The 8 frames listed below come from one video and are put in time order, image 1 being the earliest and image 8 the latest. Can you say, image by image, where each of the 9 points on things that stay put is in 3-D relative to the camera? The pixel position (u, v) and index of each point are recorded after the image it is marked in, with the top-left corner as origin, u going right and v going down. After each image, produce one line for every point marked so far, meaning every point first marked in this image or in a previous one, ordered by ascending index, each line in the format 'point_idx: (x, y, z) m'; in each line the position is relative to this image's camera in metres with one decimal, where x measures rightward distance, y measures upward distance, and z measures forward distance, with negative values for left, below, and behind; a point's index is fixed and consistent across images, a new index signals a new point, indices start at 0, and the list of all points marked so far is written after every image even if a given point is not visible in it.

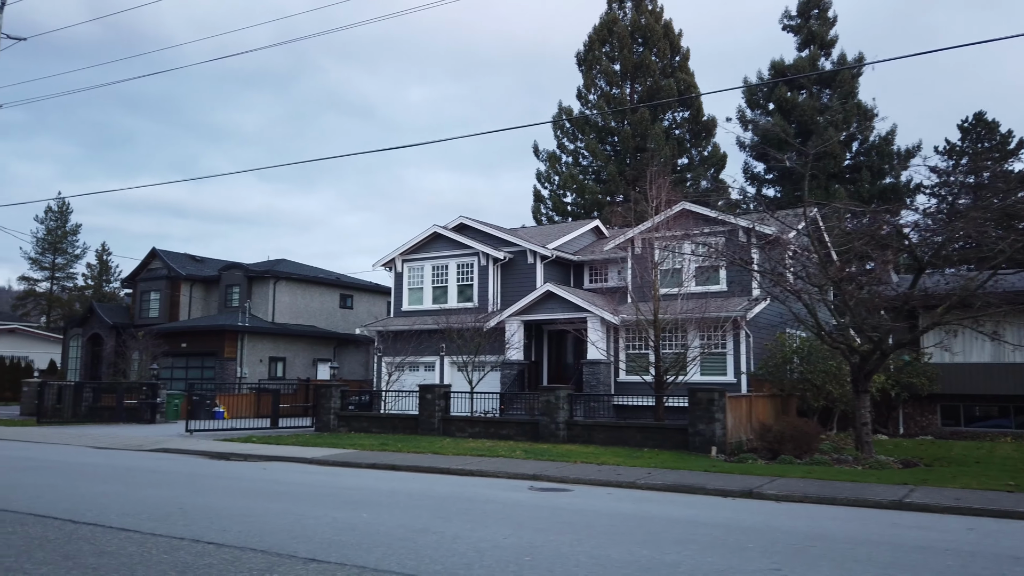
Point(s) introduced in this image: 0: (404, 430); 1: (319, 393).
0: (-2.4, -3.2, +18.3) m
1: (-4.7, -2.6, +19.8) m
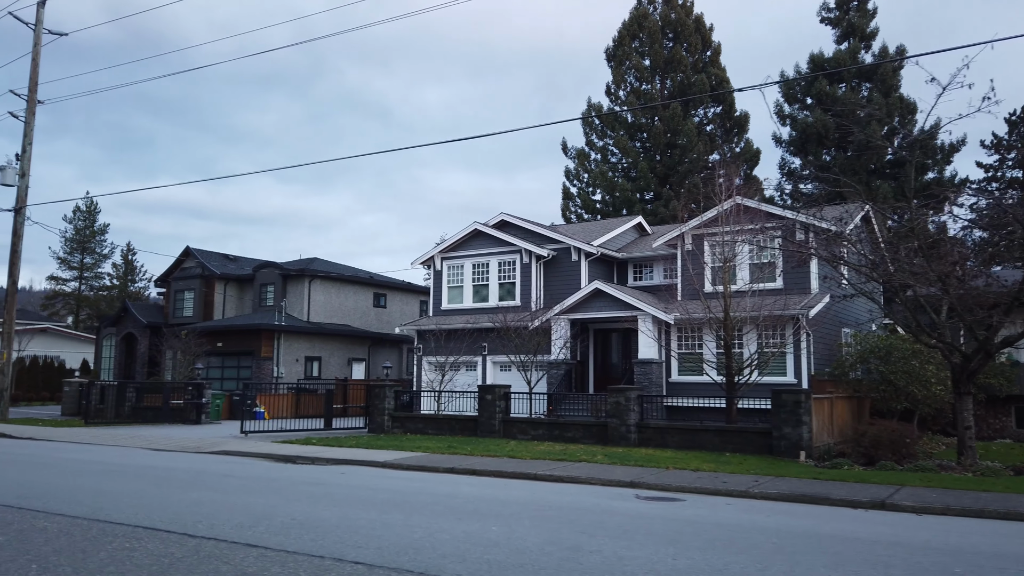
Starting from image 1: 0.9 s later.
0: (-1.1, -3.2, +17.8) m
1: (-3.4, -2.5, +19.4) m
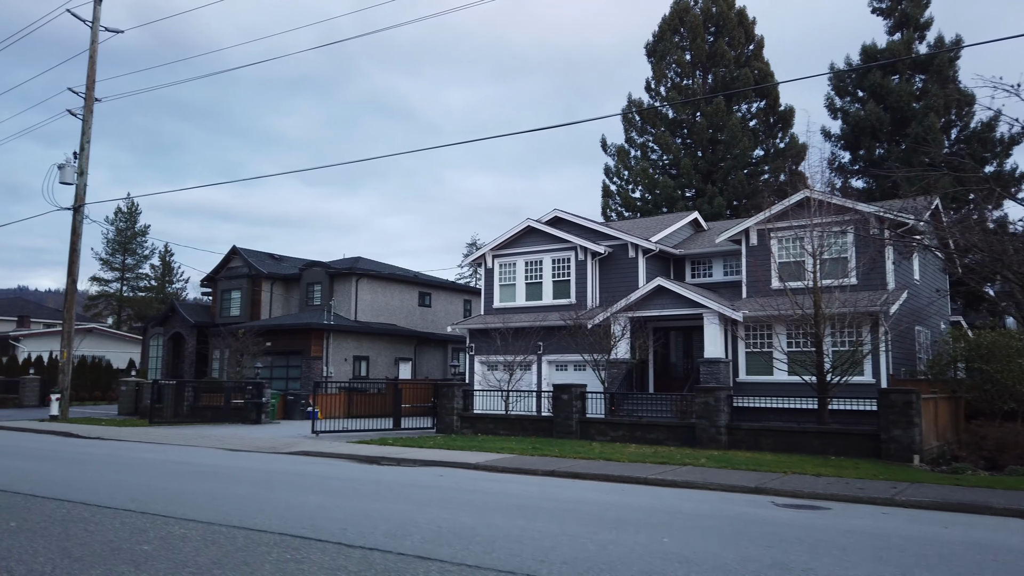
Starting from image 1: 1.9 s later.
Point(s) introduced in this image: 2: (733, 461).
0: (+0.5, -3.1, +17.3) m
1: (-1.7, -2.5, +18.9) m
2: (+3.3, -2.5, +11.9) m
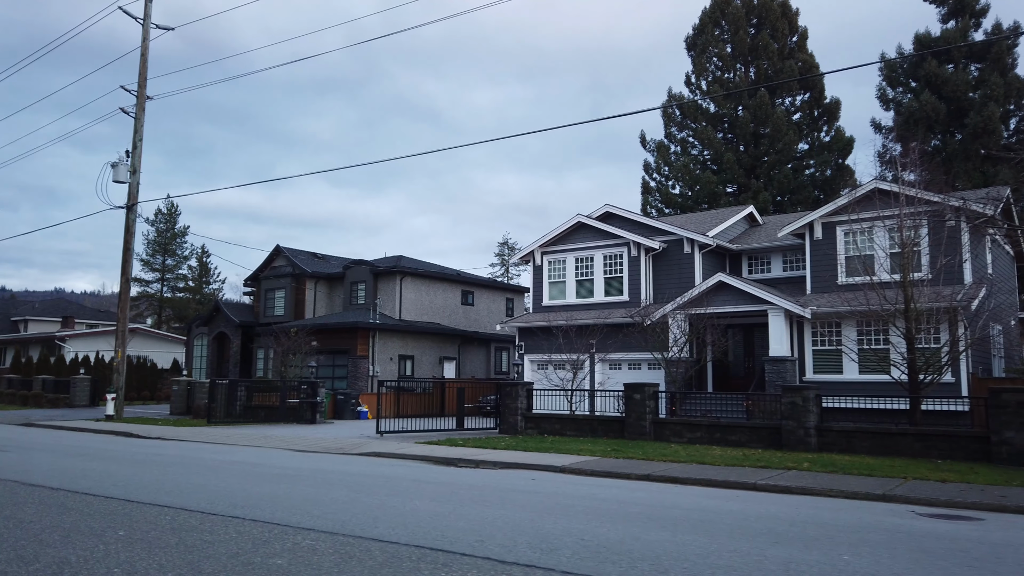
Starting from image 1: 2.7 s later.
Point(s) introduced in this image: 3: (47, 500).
0: (+2.0, -3.0, +16.8) m
1: (-0.2, -2.4, +18.4) m
2: (+4.5, -2.4, +11.2) m
3: (-4.2, -1.9, +7.4) m
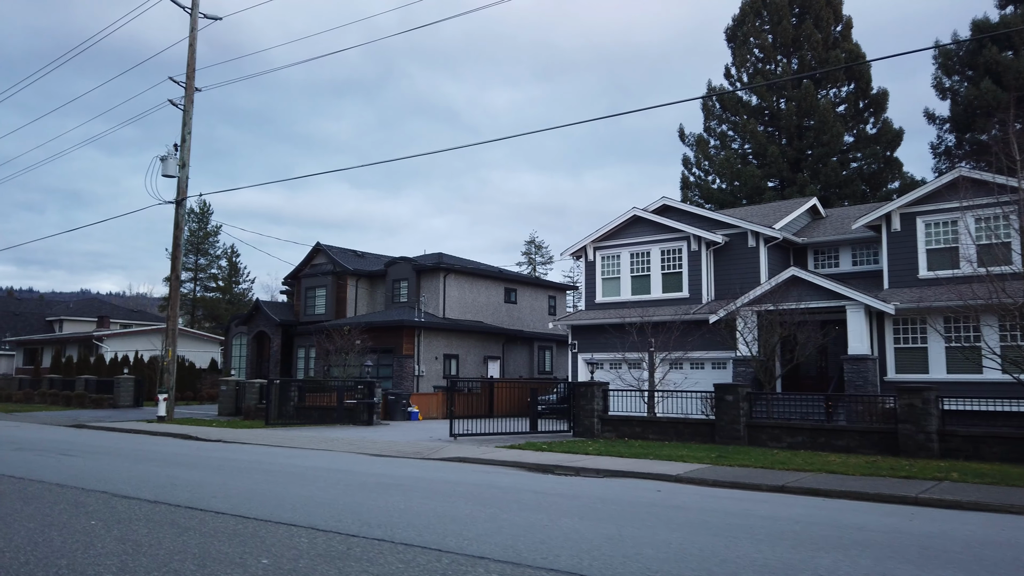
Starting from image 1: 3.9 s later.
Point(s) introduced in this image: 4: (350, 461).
0: (+3.5, -2.9, +15.8) m
1: (+1.4, -2.3, +17.5) m
2: (+5.9, -2.3, +10.2) m
3: (-2.9, -1.9, +6.6) m
4: (-2.5, -2.7, +12.6) m
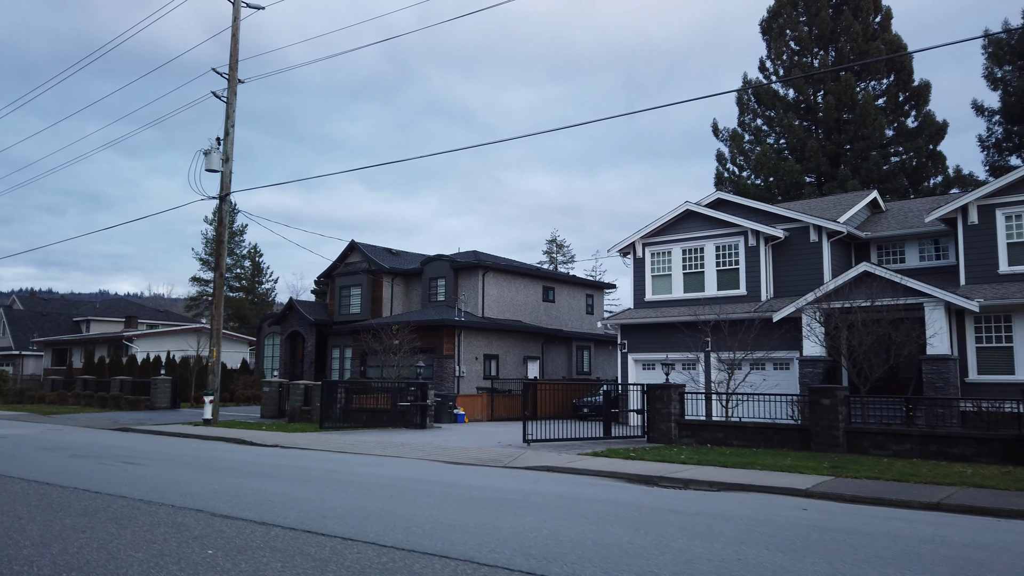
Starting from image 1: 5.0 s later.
0: (+5.0, -2.8, +14.8) m
1: (+2.9, -2.2, +16.5) m
2: (+7.3, -2.2, +9.1) m
3: (-1.6, -1.8, +5.7) m
4: (-1.1, -2.6, +11.7) m
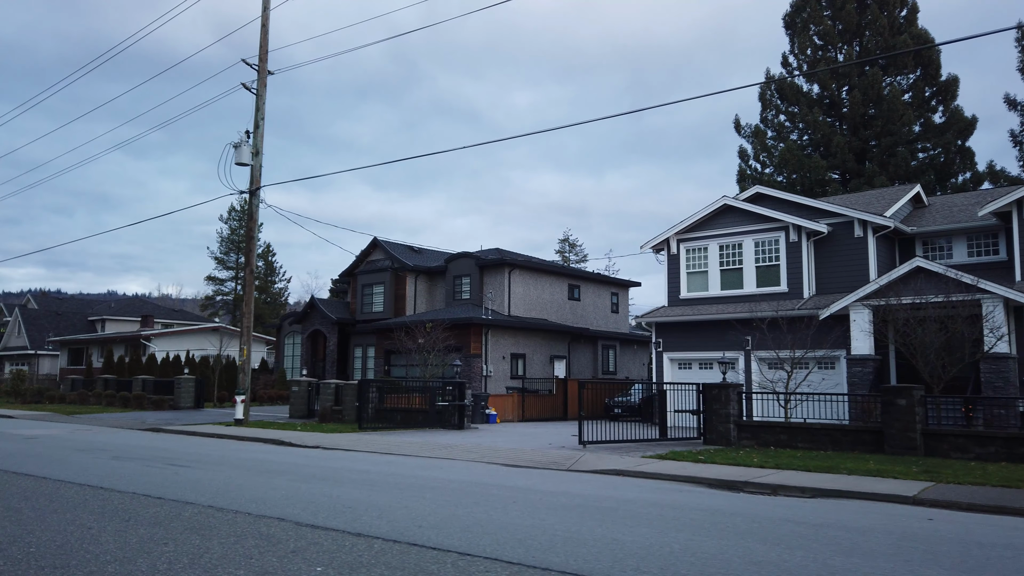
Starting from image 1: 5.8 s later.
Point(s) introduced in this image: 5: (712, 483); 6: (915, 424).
0: (+5.9, -2.7, +14.1) m
1: (+3.9, -2.1, +15.9) m
2: (+8.2, -2.1, +8.4) m
3: (-0.7, -1.7, +5.0) m
4: (-0.2, -2.5, +11.1) m
5: (+2.6, -2.5, +10.4) m
6: (+6.6, -2.2, +13.3) m
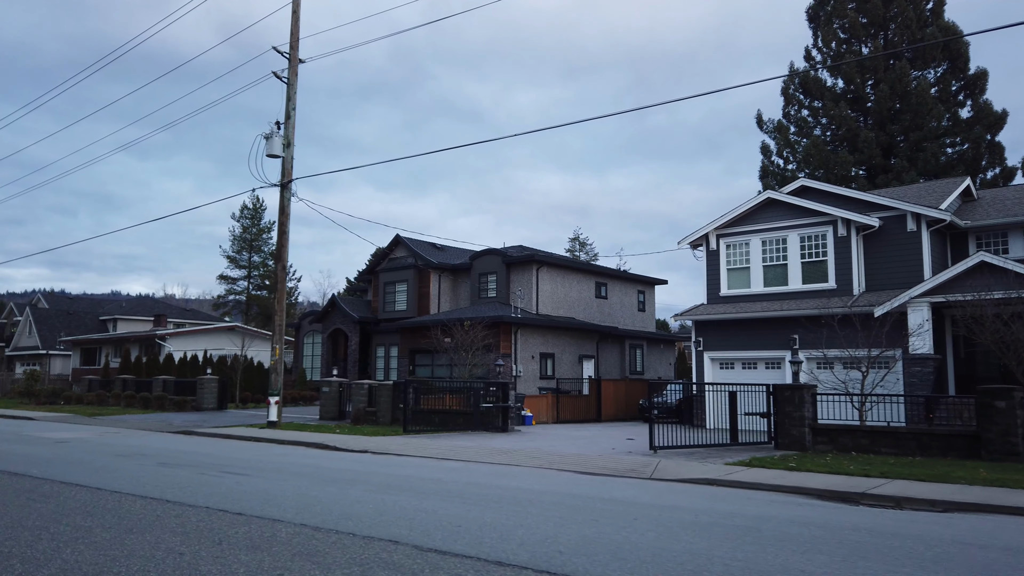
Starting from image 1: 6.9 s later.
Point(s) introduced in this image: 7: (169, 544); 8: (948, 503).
0: (+7.0, -2.6, +13.2) m
1: (+5.0, -2.0, +15.0) m
2: (+9.3, -2.0, +7.5) m
3: (+0.3, -1.6, +4.2) m
4: (+0.9, -2.5, +10.2) m
5: (+3.7, -2.4, +9.5) m
6: (+7.7, -2.1, +12.4) m
7: (-2.4, -1.8, +5.7) m
8: (+4.7, -2.3, +8.8) m
